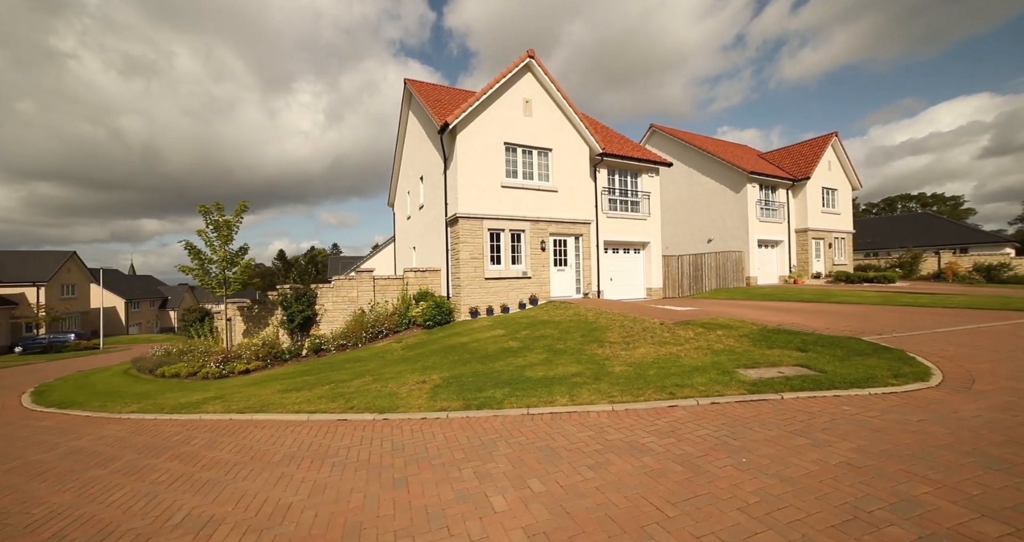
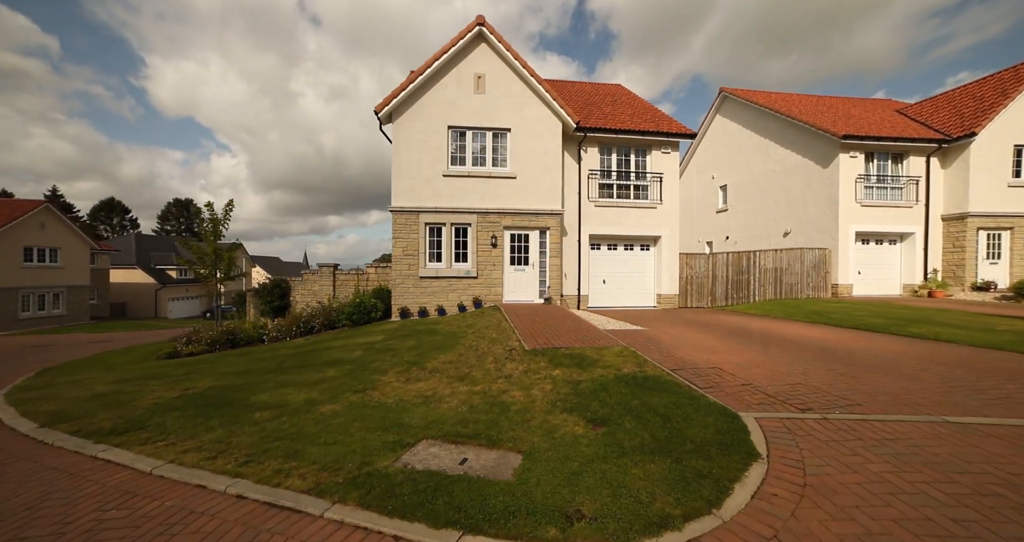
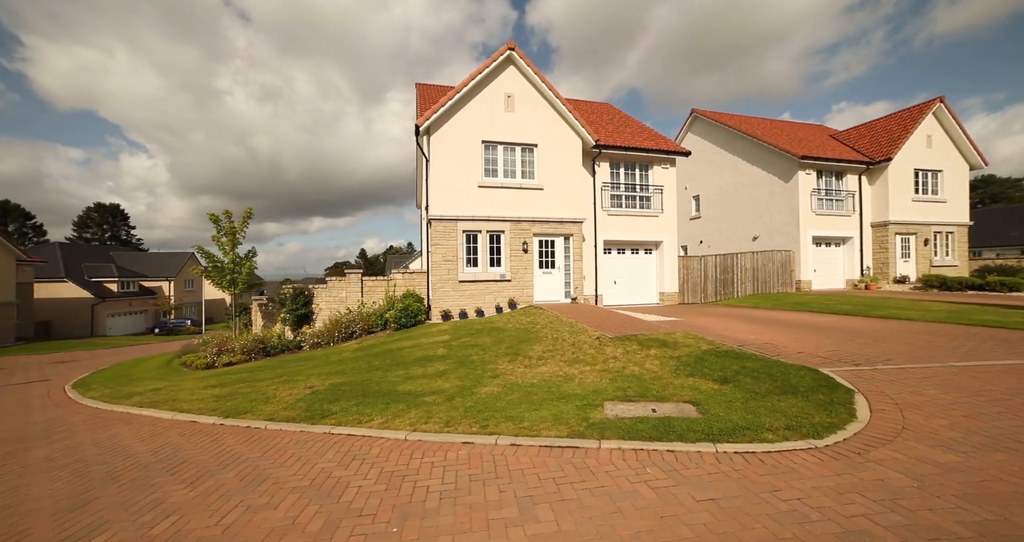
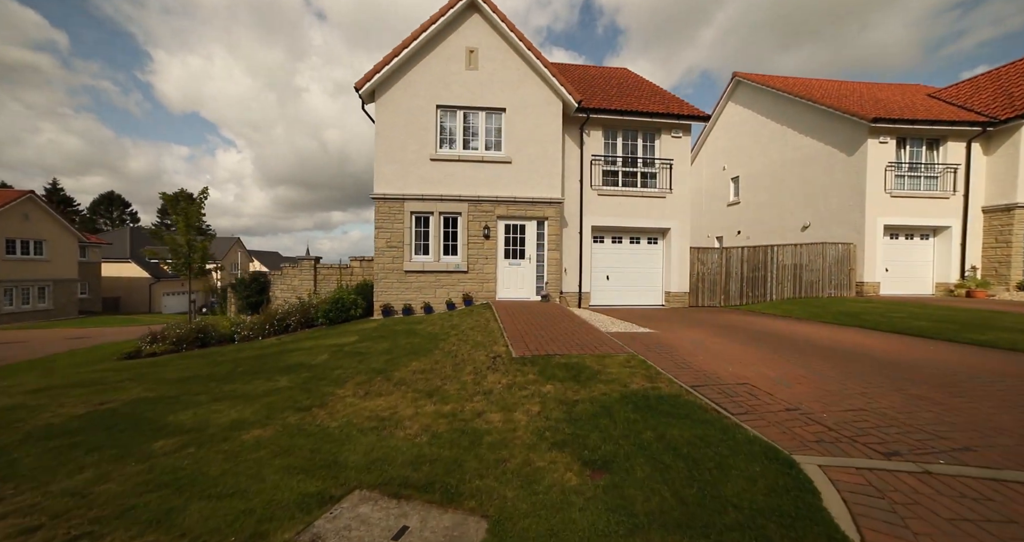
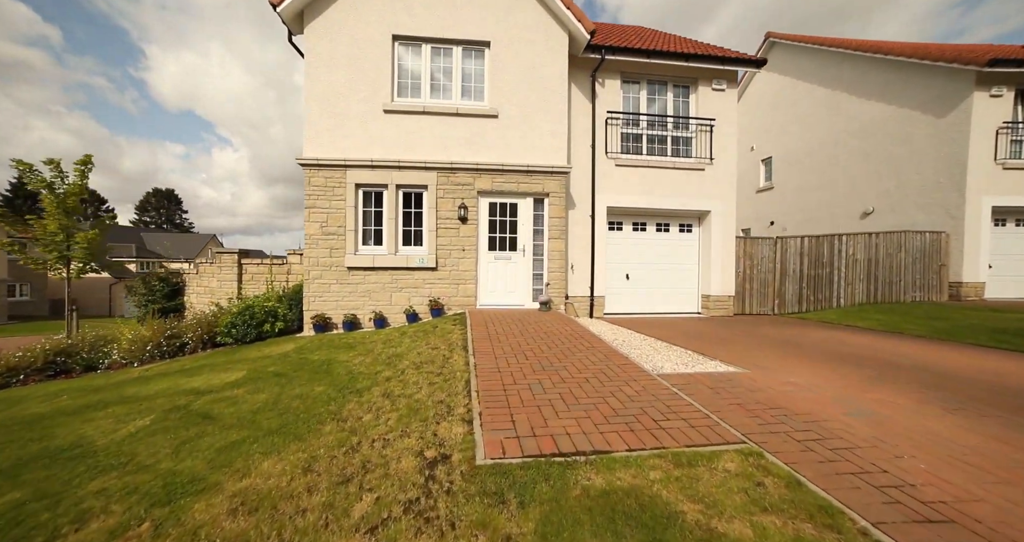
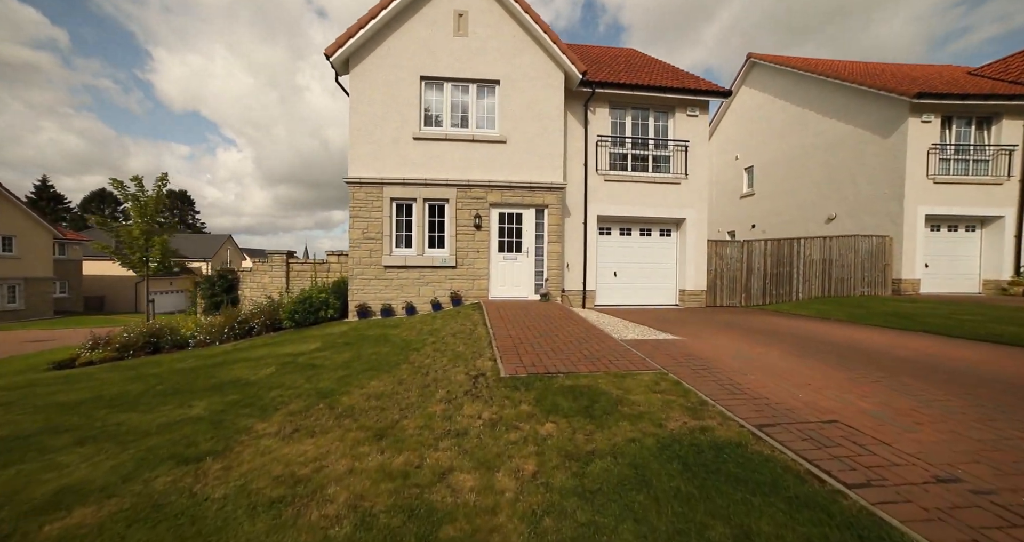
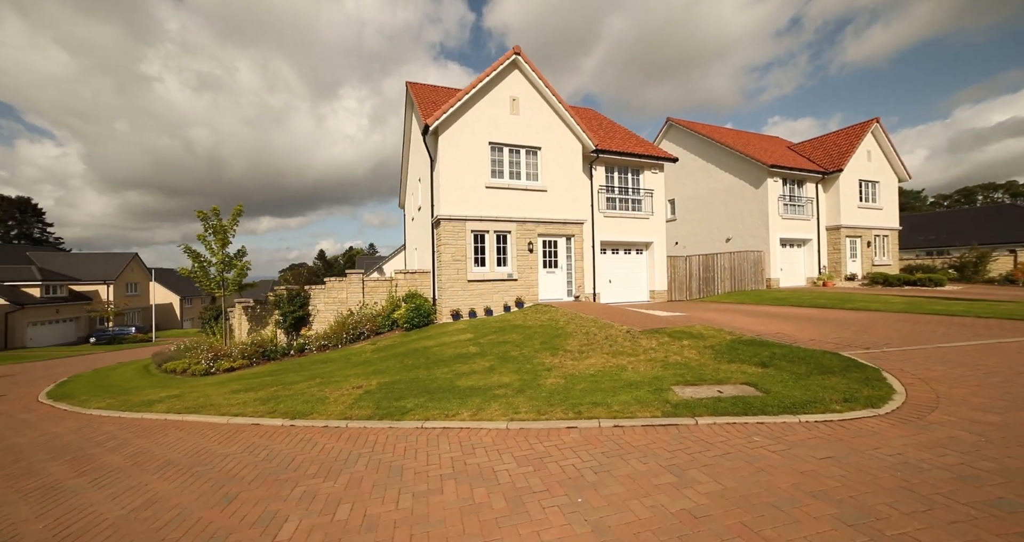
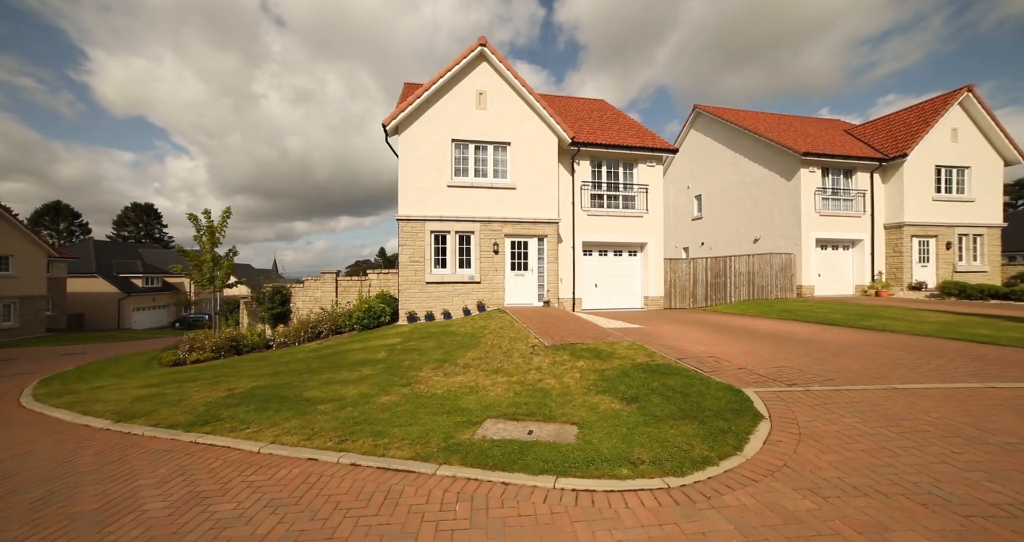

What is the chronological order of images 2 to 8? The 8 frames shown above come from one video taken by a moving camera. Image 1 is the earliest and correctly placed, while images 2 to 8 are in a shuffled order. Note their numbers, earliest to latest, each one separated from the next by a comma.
7, 3, 8, 2, 4, 6, 5
